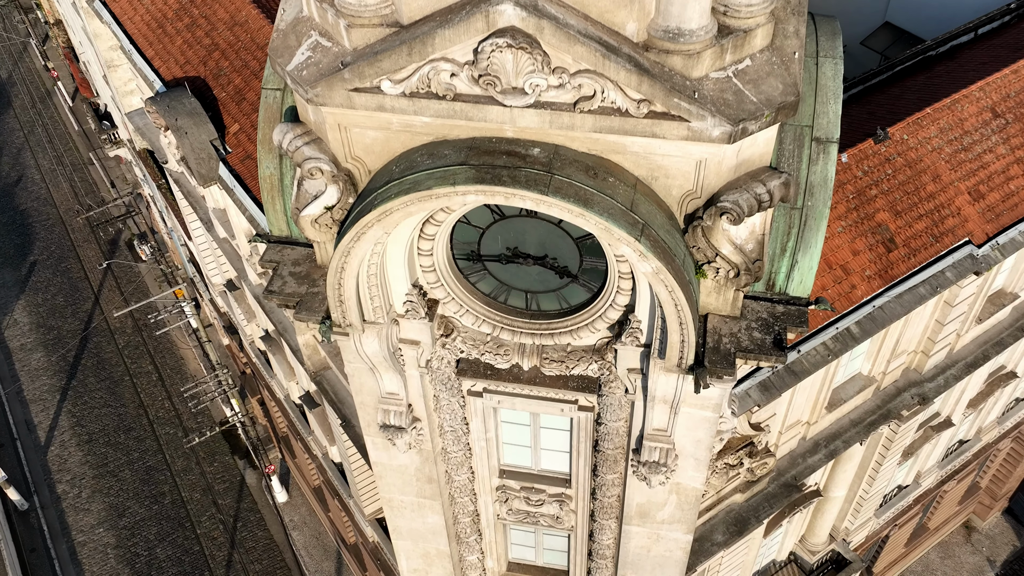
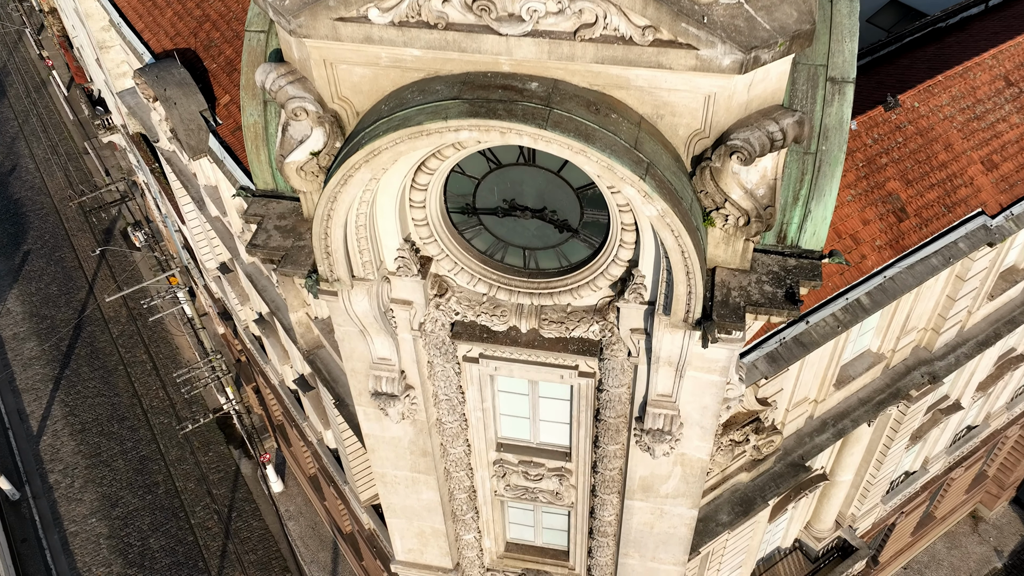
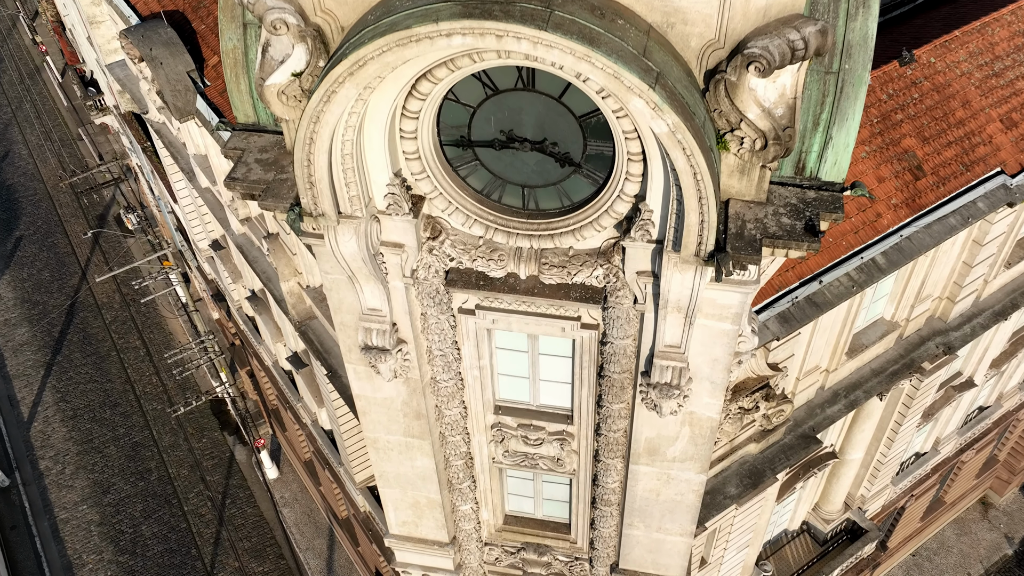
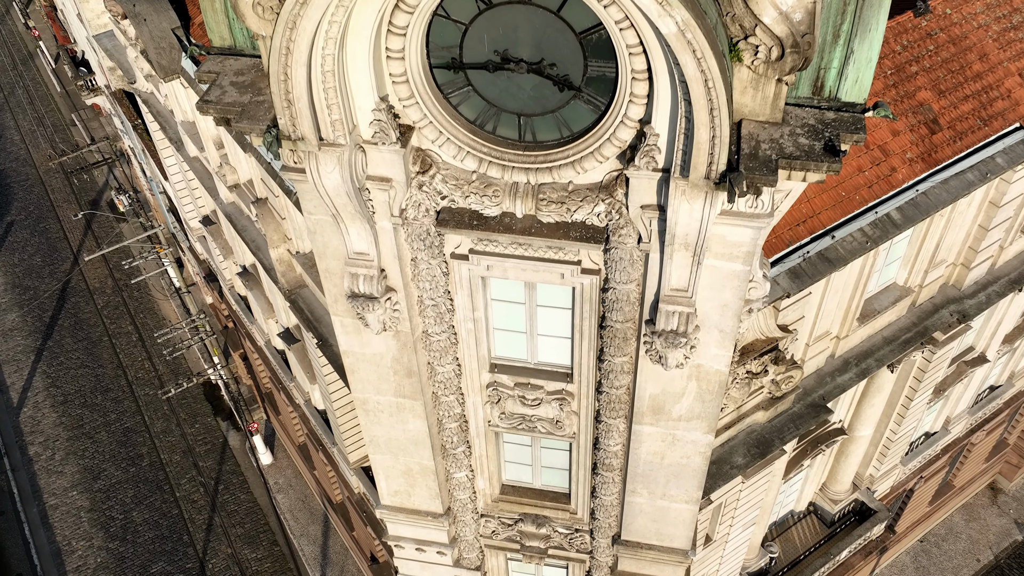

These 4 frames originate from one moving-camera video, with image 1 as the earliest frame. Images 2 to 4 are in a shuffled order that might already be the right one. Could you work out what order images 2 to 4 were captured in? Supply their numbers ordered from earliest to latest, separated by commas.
2, 3, 4
